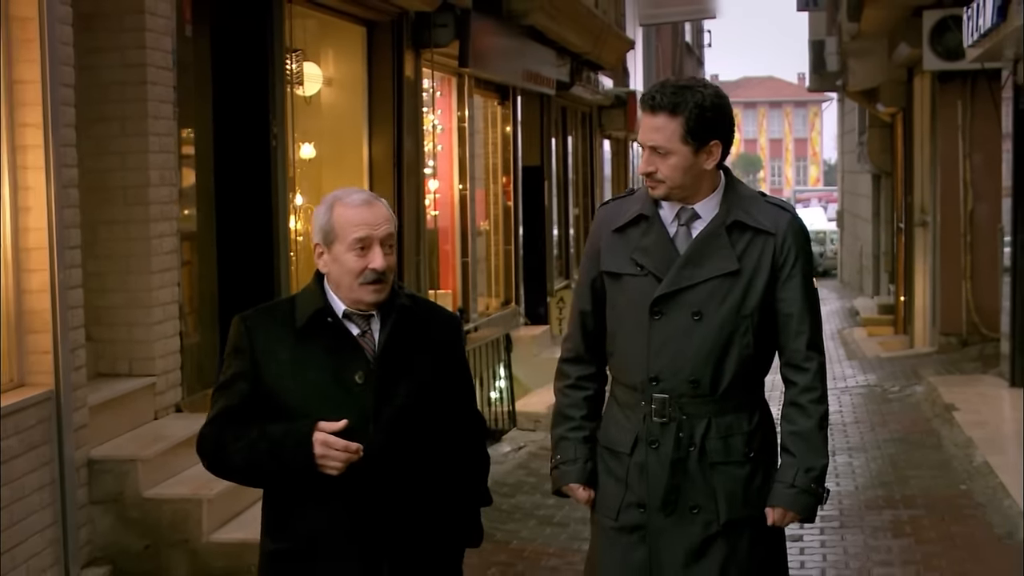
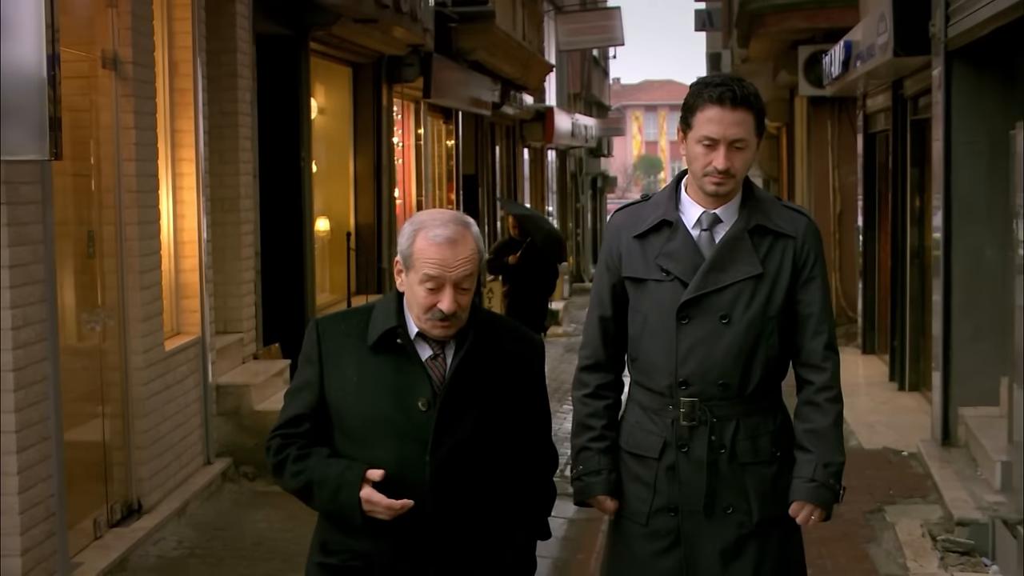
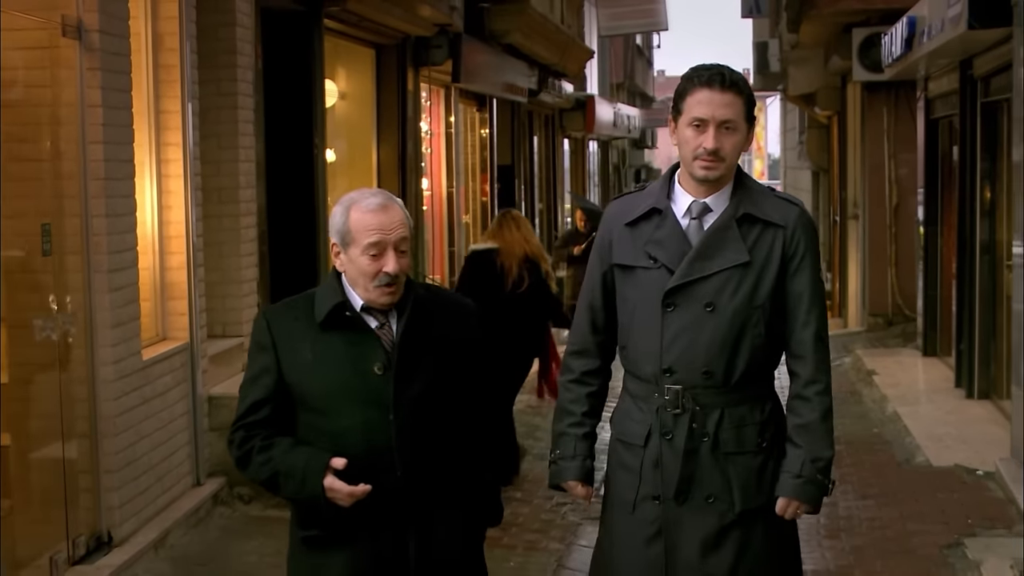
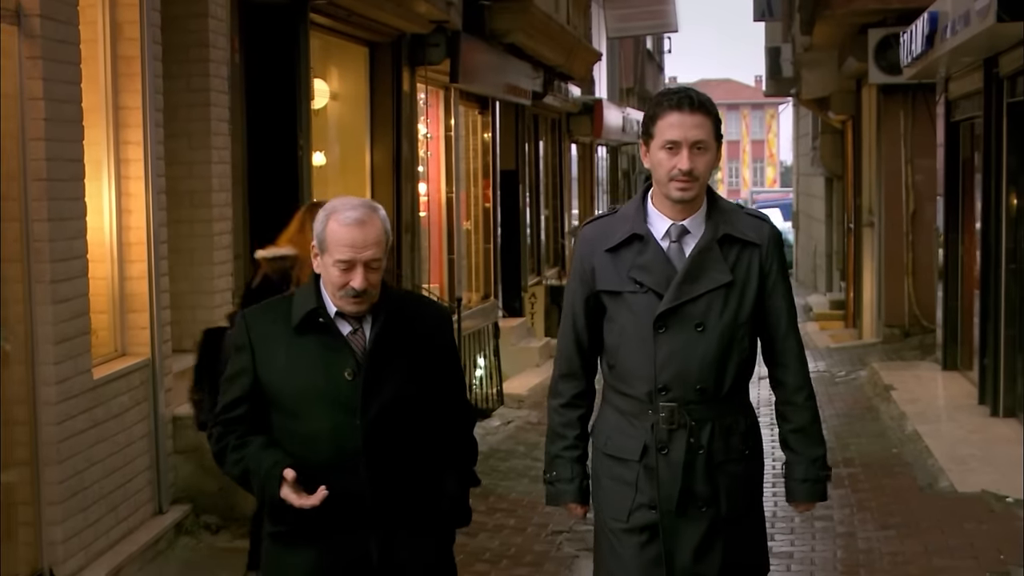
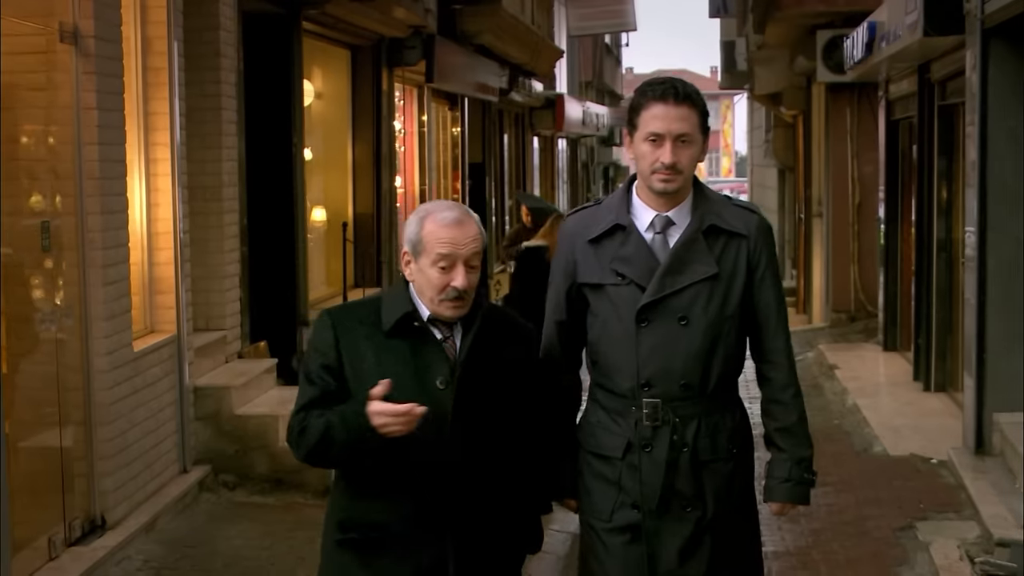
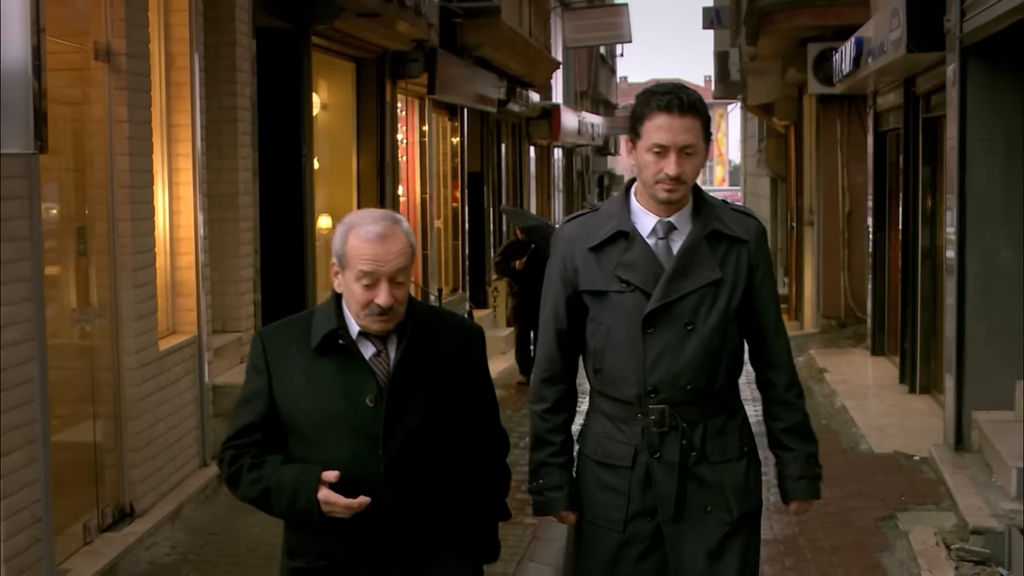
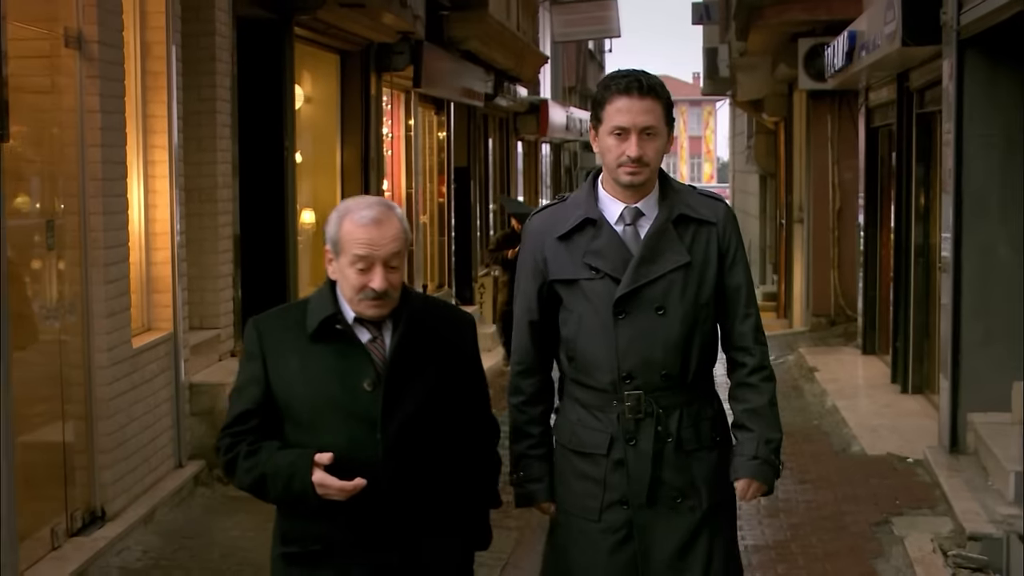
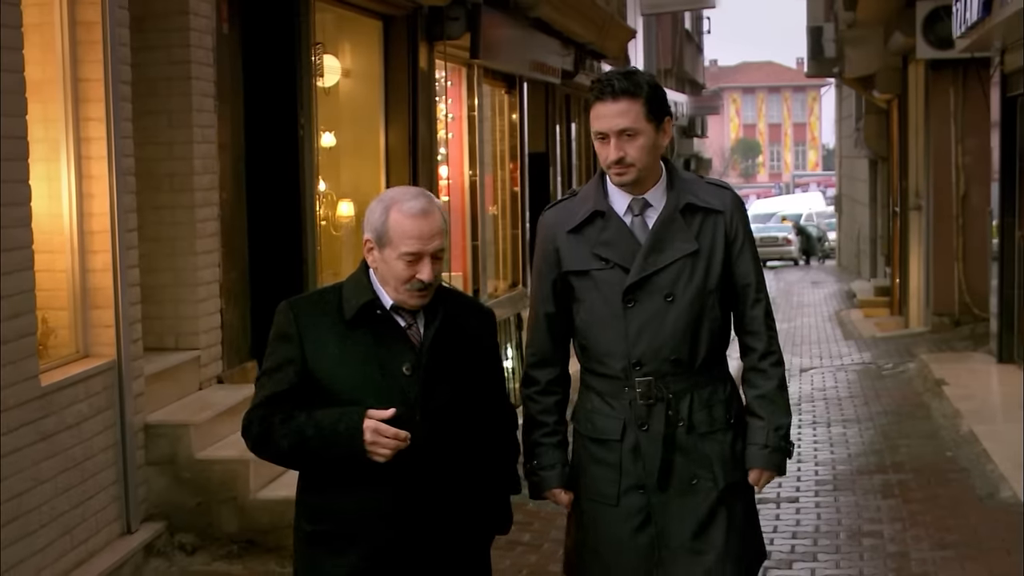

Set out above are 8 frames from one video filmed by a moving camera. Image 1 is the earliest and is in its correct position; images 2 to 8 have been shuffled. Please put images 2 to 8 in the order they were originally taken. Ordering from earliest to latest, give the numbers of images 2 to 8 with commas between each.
8, 4, 3, 5, 7, 6, 2
